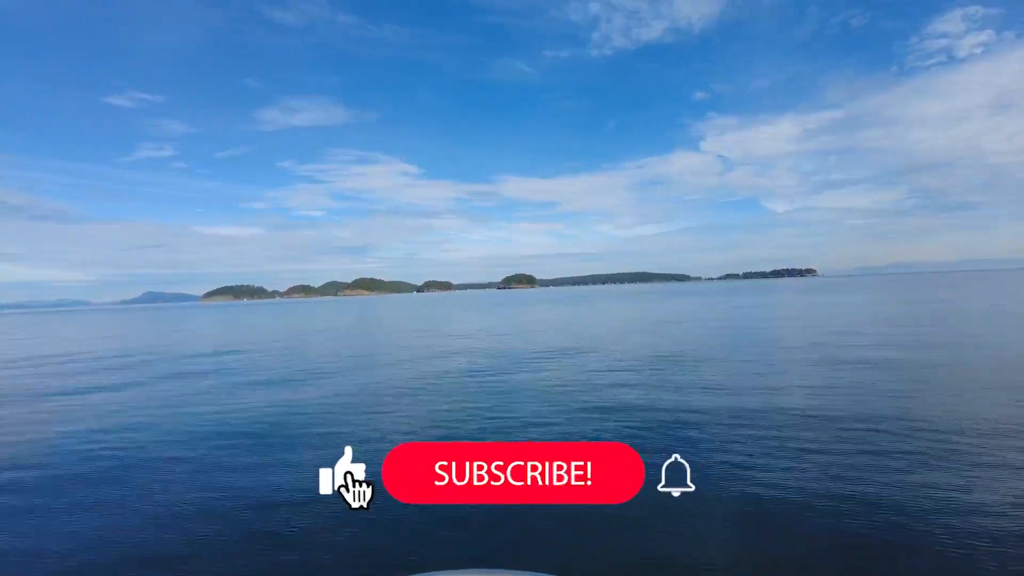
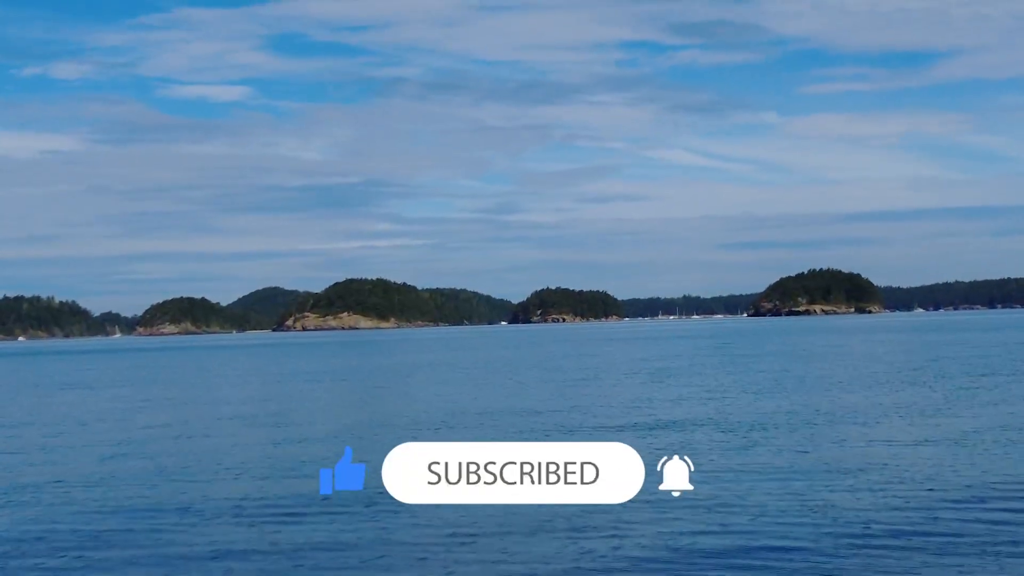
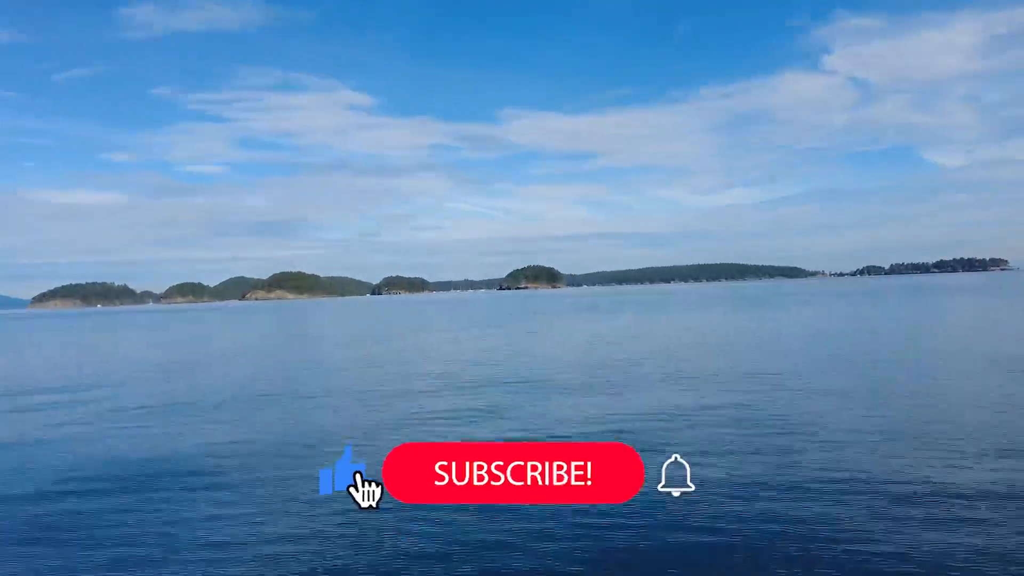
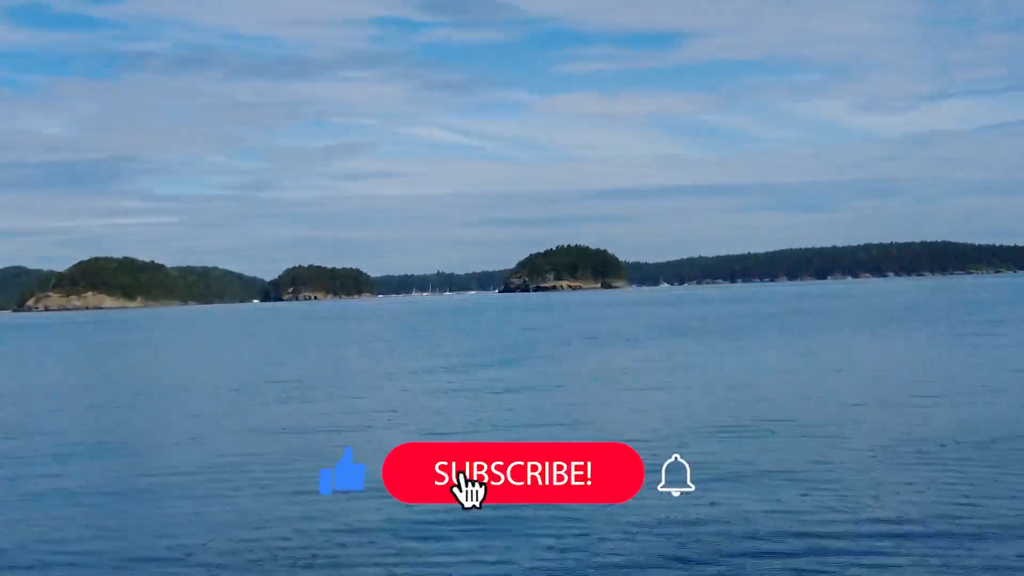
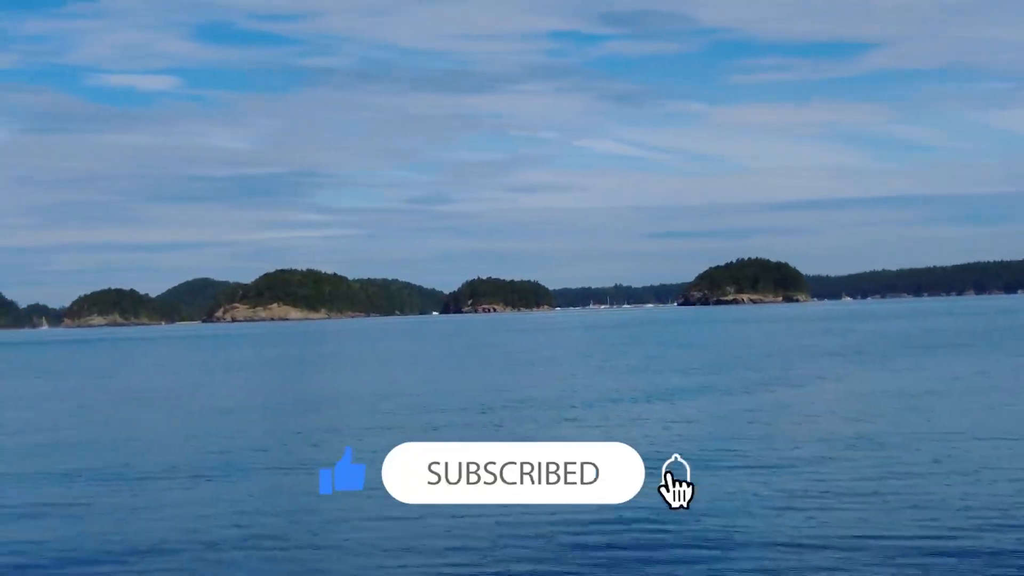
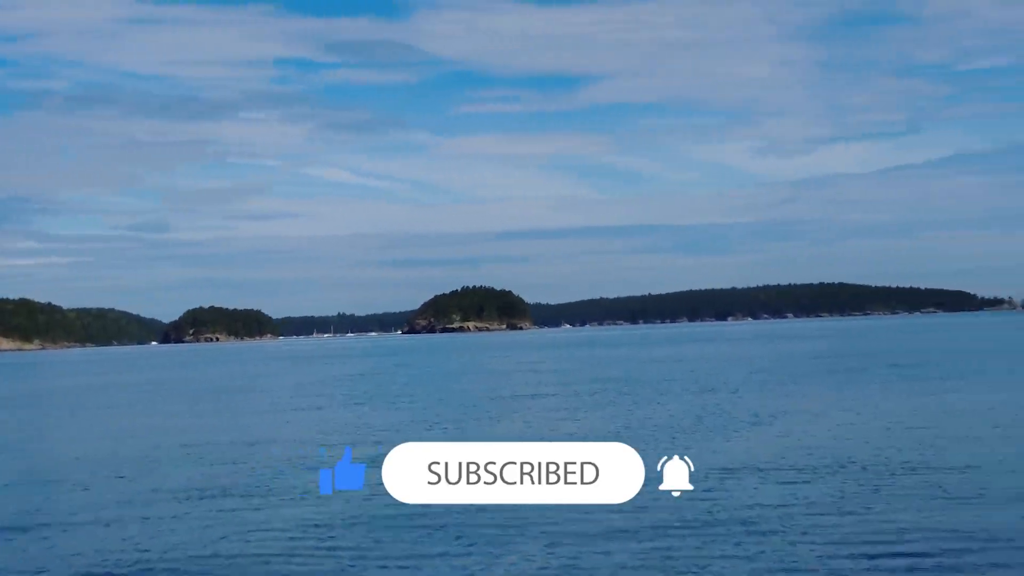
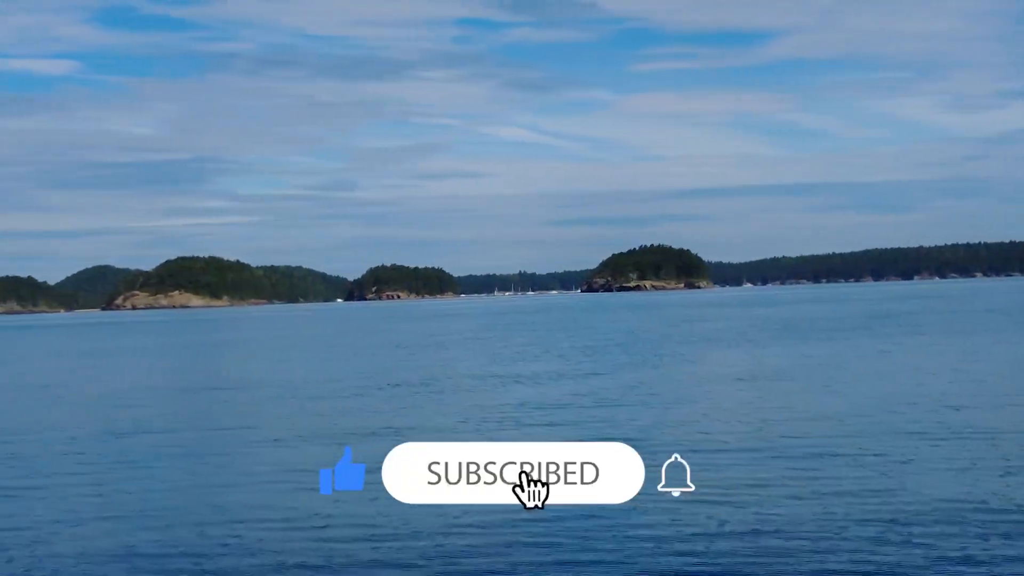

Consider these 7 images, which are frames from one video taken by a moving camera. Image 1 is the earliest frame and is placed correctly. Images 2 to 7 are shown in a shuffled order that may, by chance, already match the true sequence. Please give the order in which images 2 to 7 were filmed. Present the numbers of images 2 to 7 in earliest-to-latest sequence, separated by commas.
3, 4, 7, 5, 2, 6
